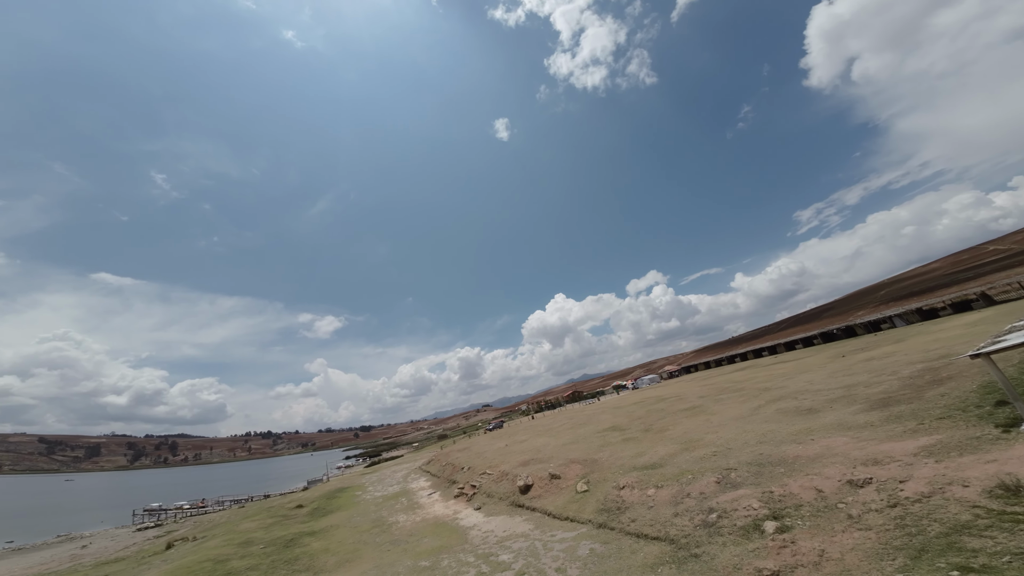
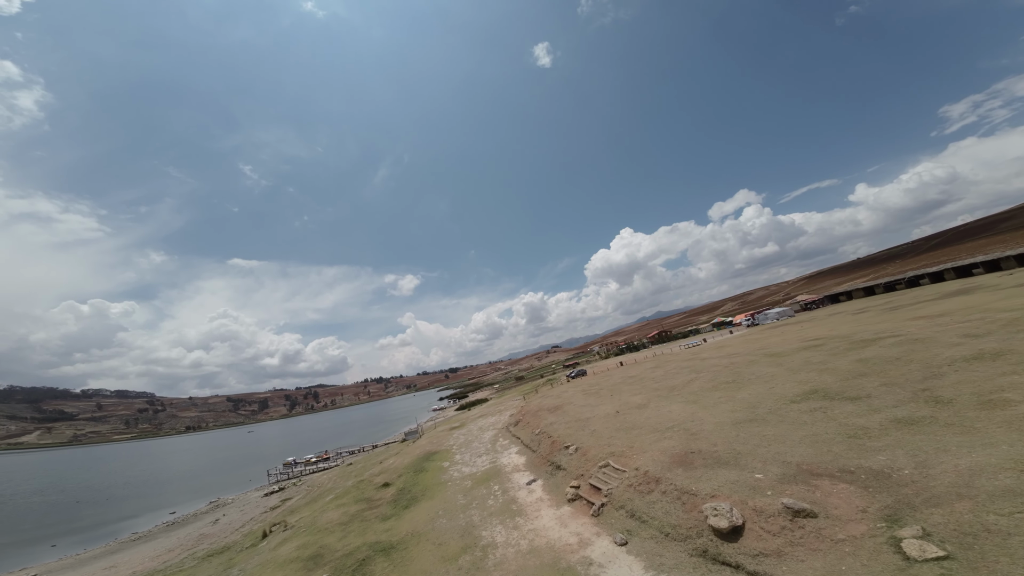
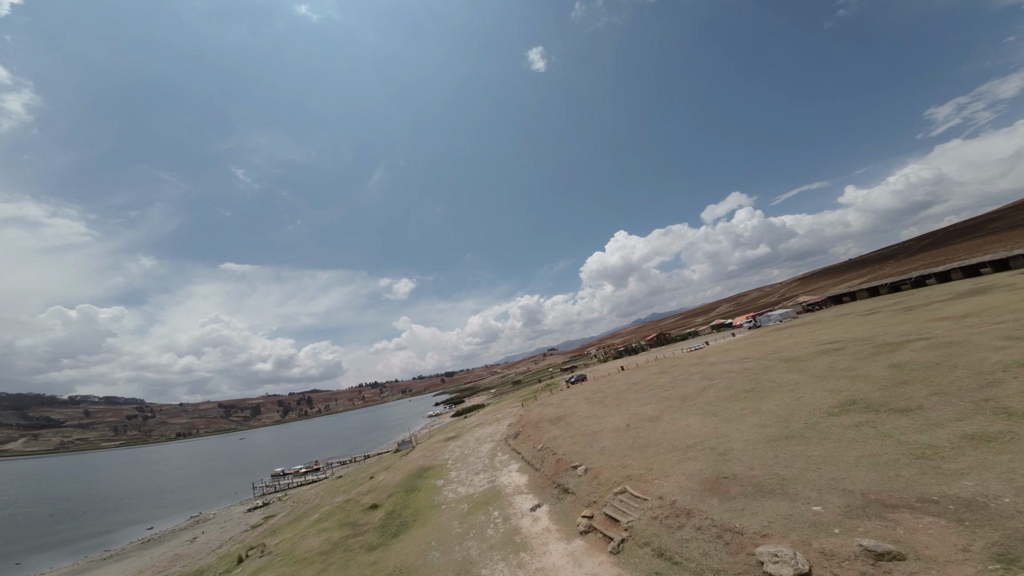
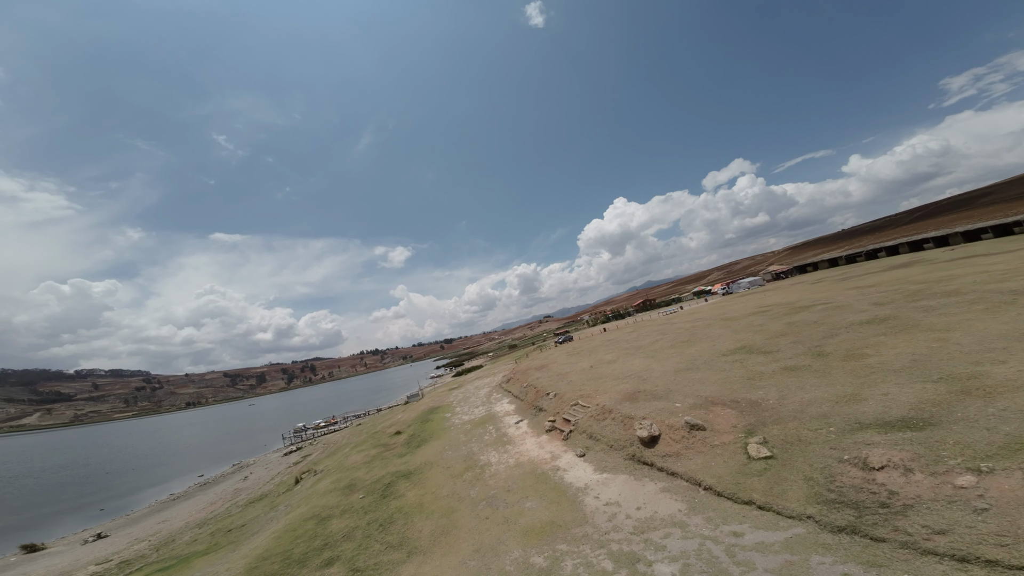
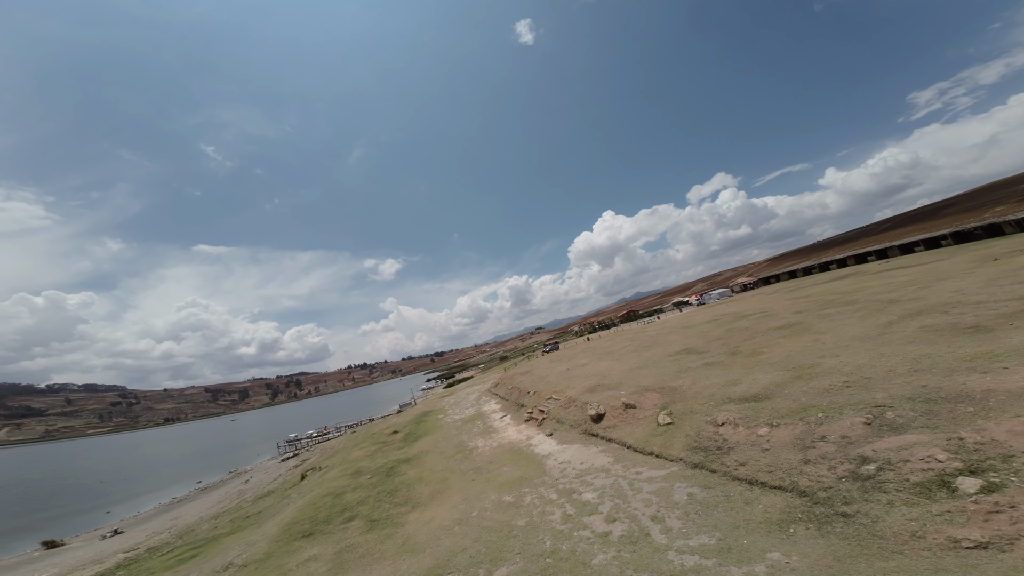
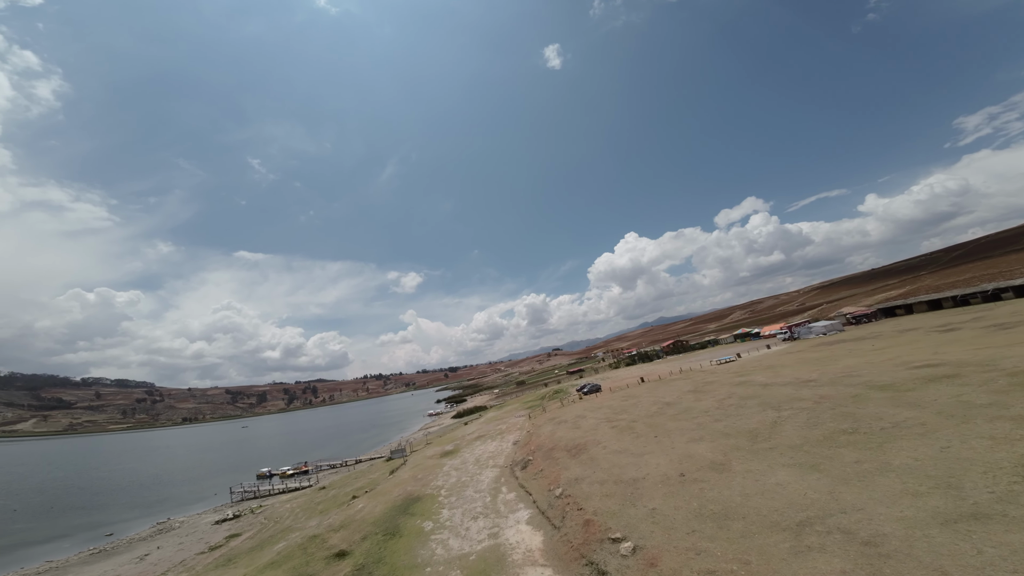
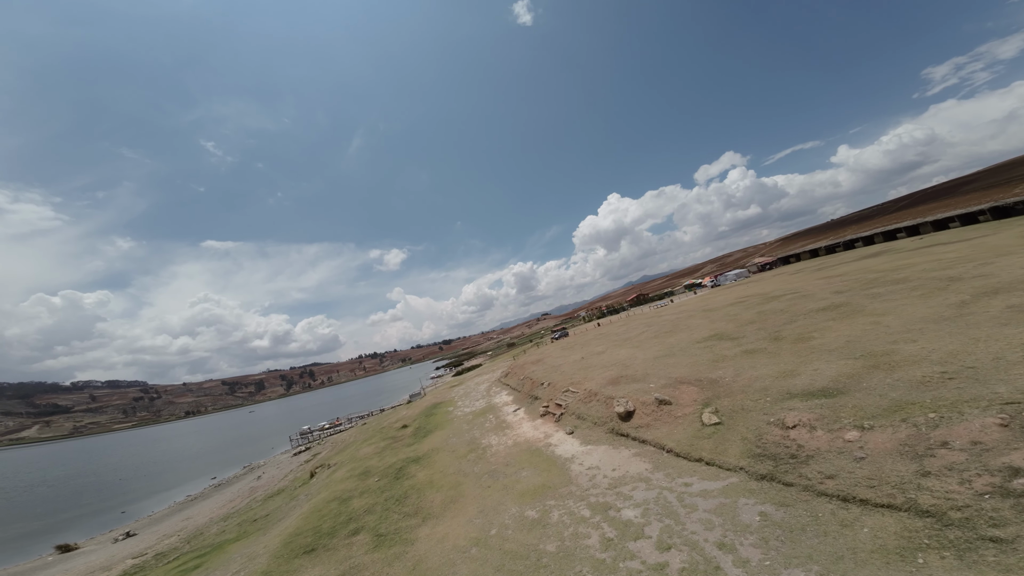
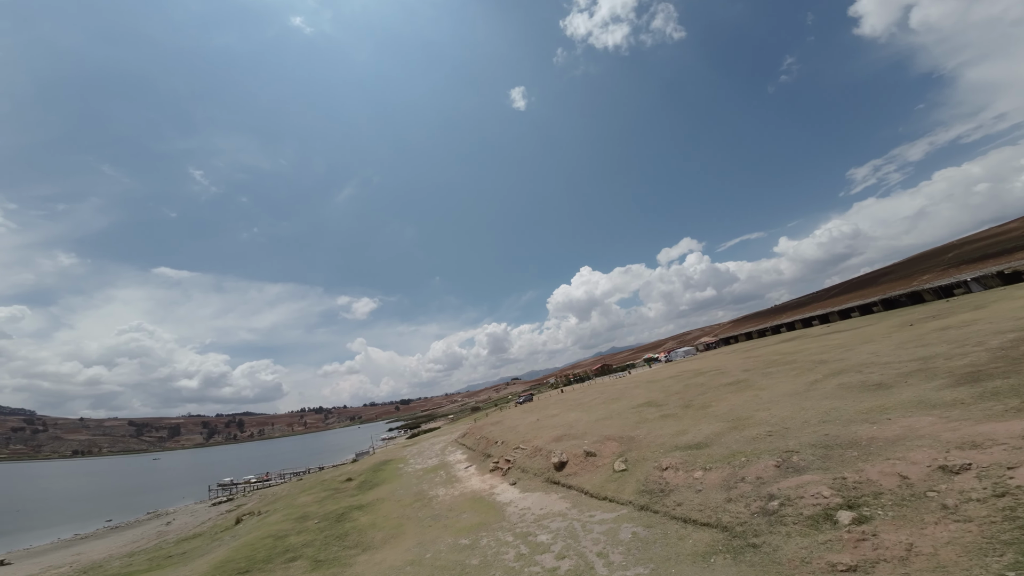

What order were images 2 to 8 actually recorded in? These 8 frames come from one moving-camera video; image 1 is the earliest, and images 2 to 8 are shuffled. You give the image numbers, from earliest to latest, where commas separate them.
8, 5, 7, 4, 2, 3, 6
